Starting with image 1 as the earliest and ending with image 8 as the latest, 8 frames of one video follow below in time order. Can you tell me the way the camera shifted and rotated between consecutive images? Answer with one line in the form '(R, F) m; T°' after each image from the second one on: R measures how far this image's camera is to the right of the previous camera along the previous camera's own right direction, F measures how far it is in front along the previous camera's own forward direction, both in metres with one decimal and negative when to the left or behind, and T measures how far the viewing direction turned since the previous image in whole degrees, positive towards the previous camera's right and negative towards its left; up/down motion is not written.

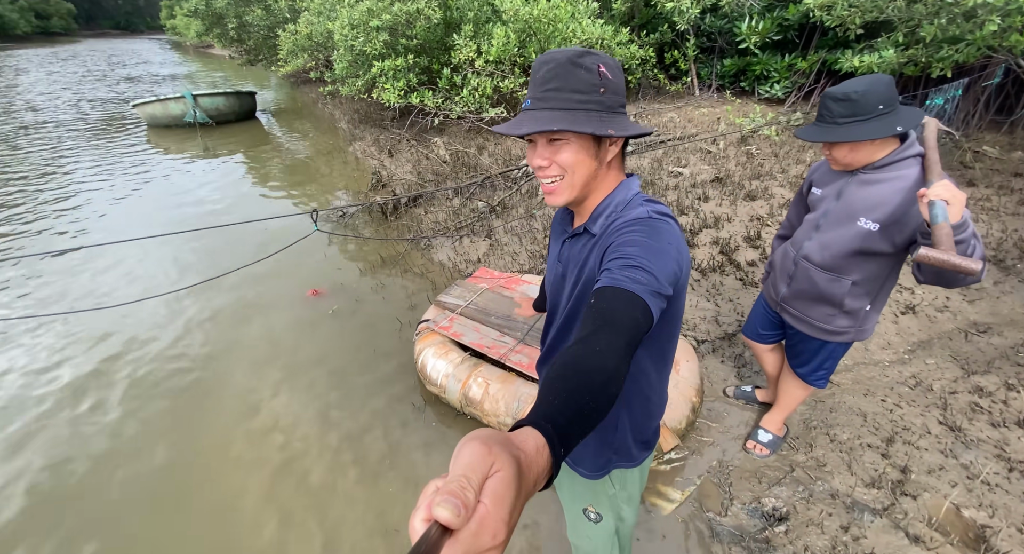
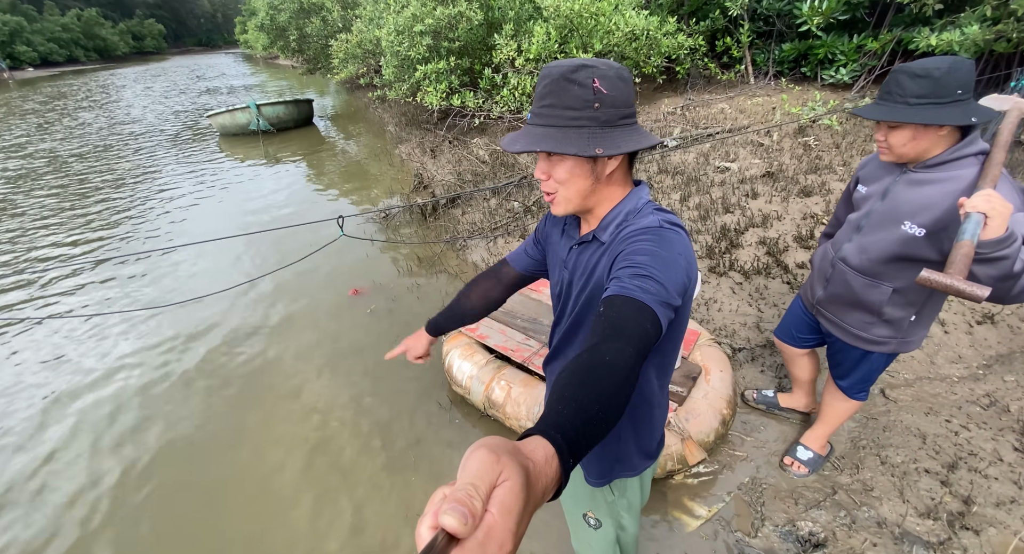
(+0.2, 0.0) m; -7°
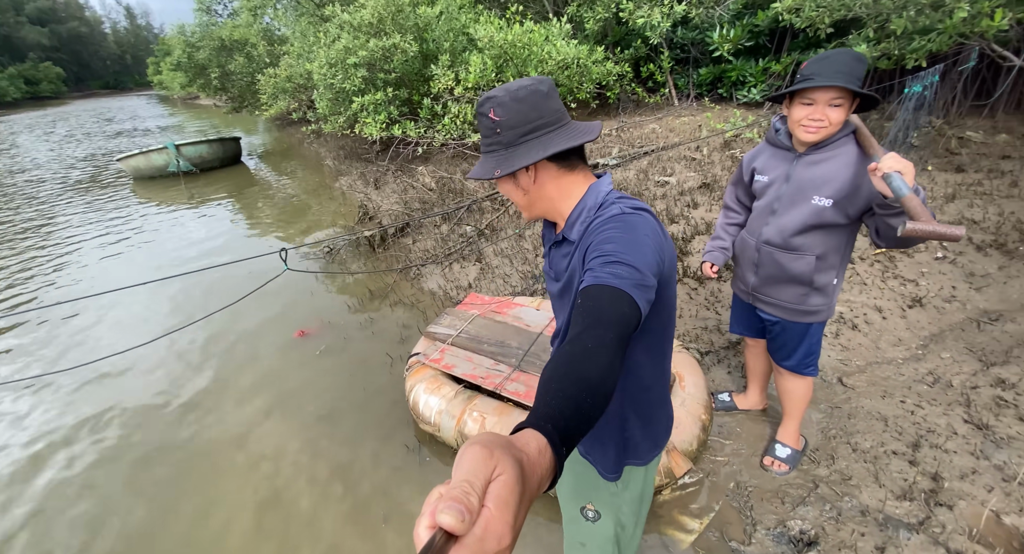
(-0.1, +0.1) m; +7°
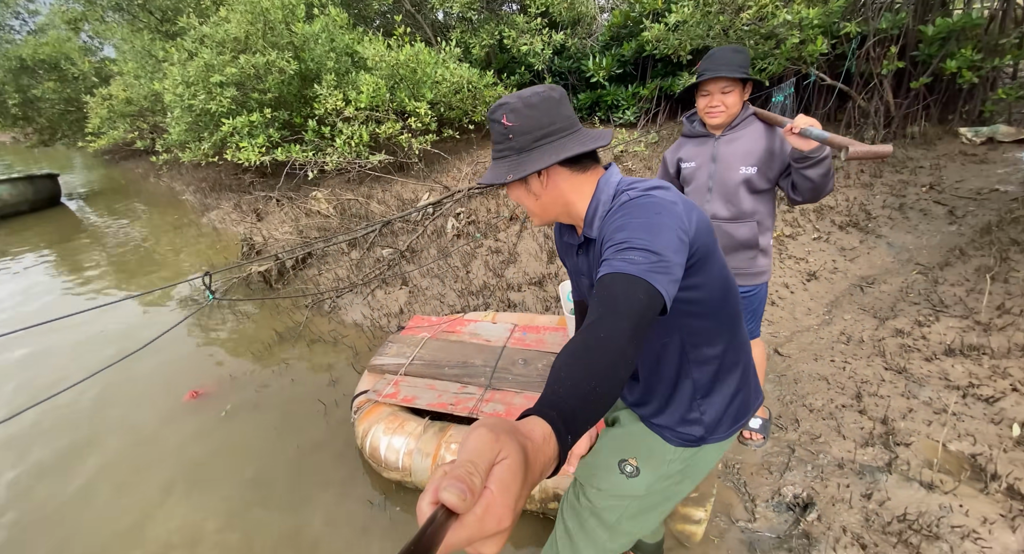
(-0.5, +0.3) m; +15°
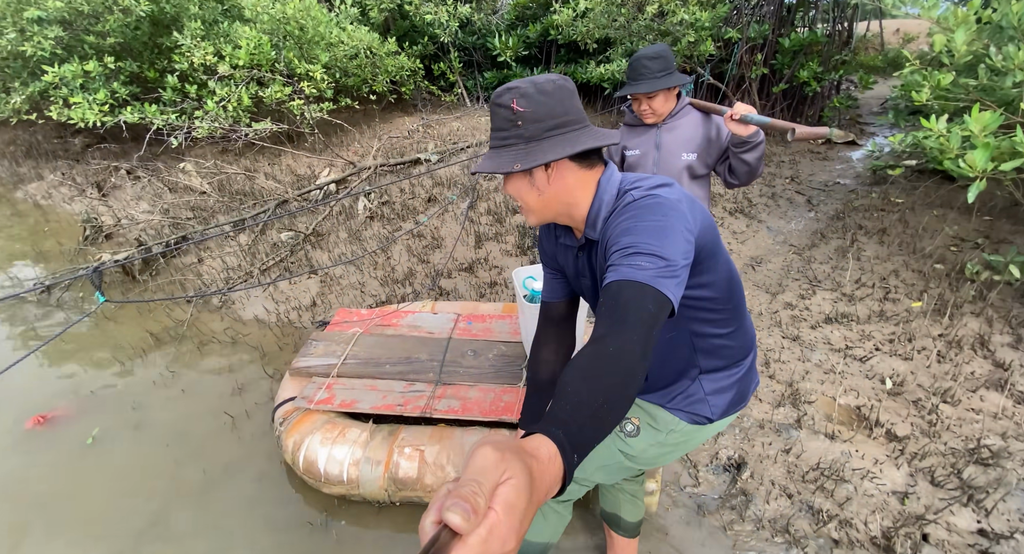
(-0.4, +0.2) m; +14°
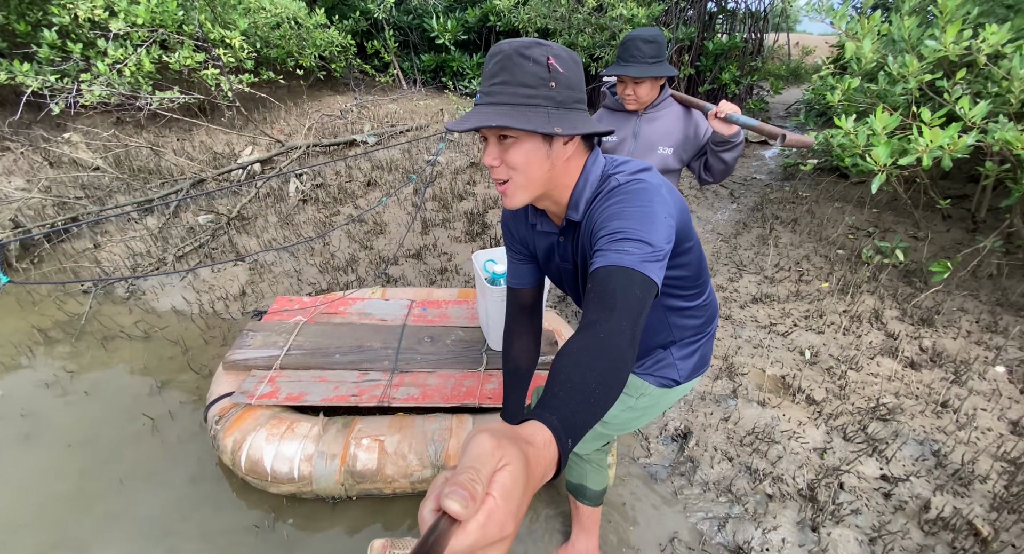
(-0.2, 0.0) m; +9°
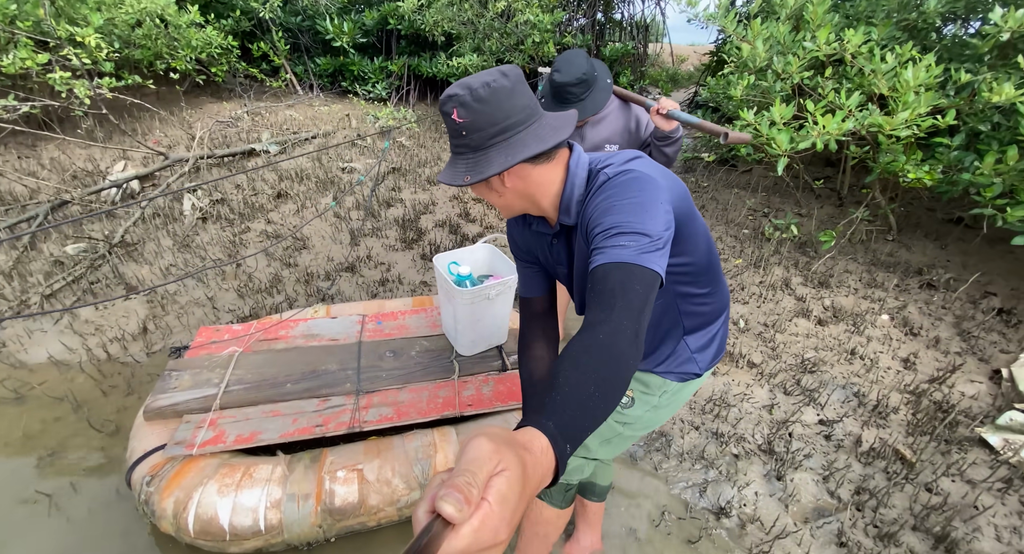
(-0.3, +0.1) m; +12°
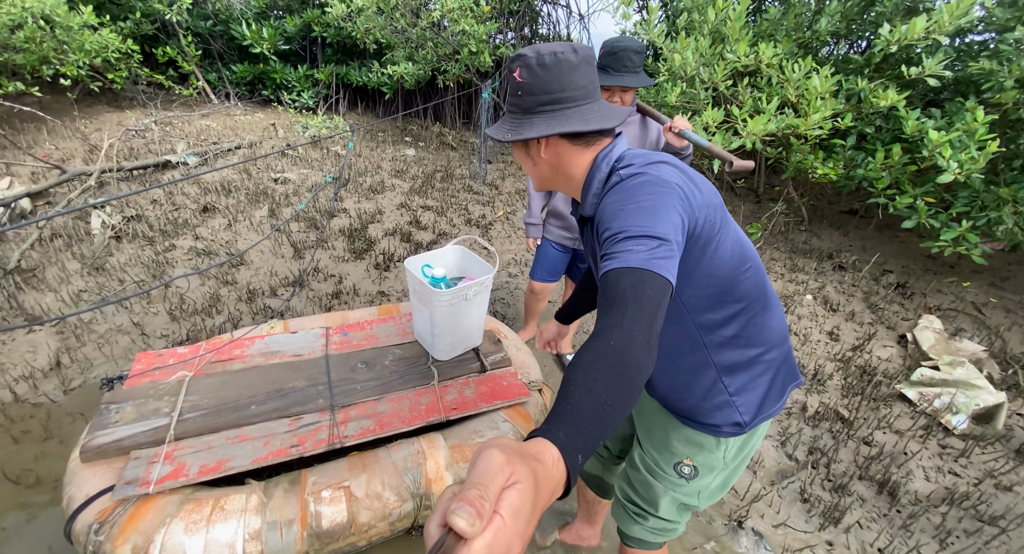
(-0.2, 0.0) m; +9°
